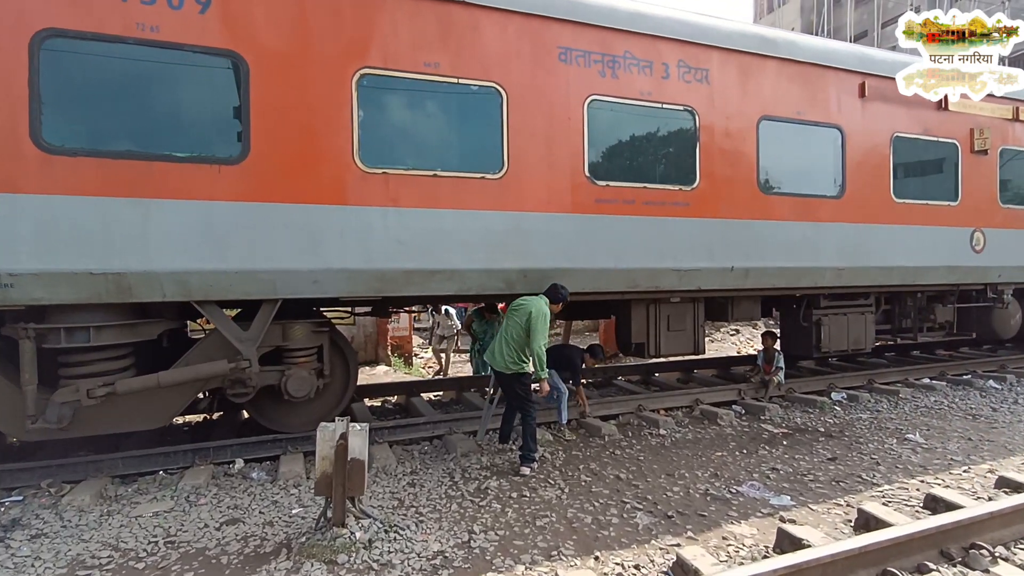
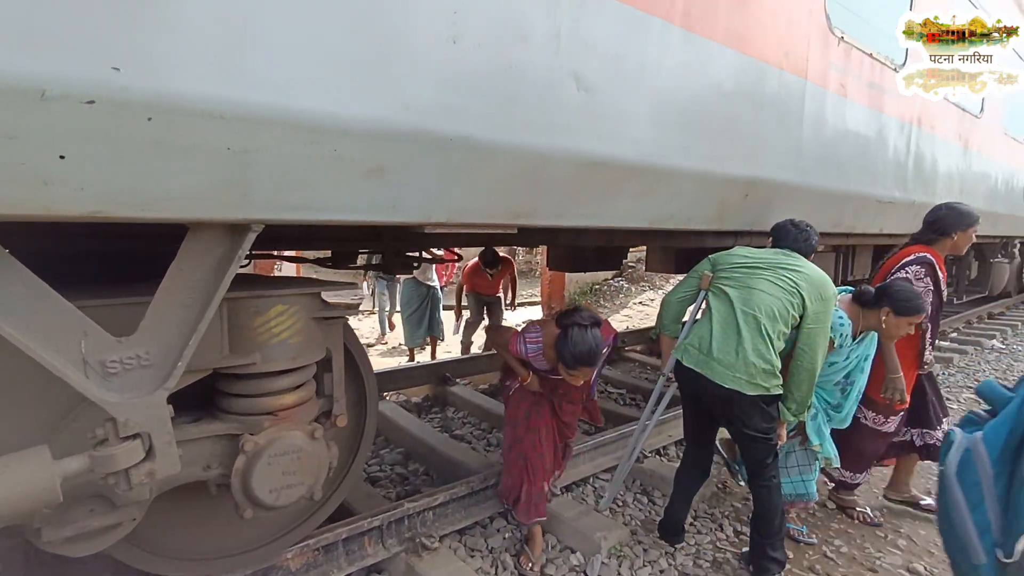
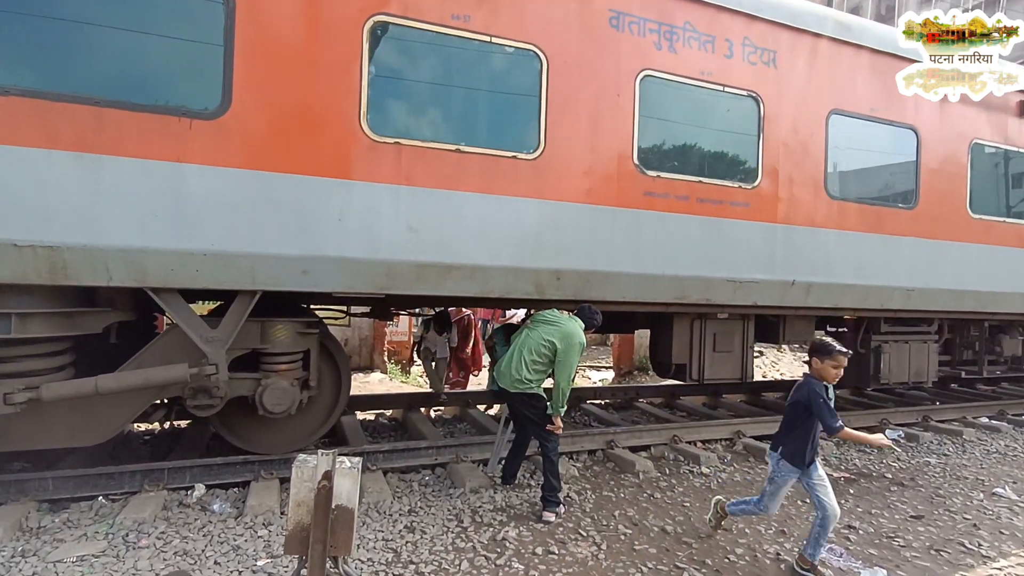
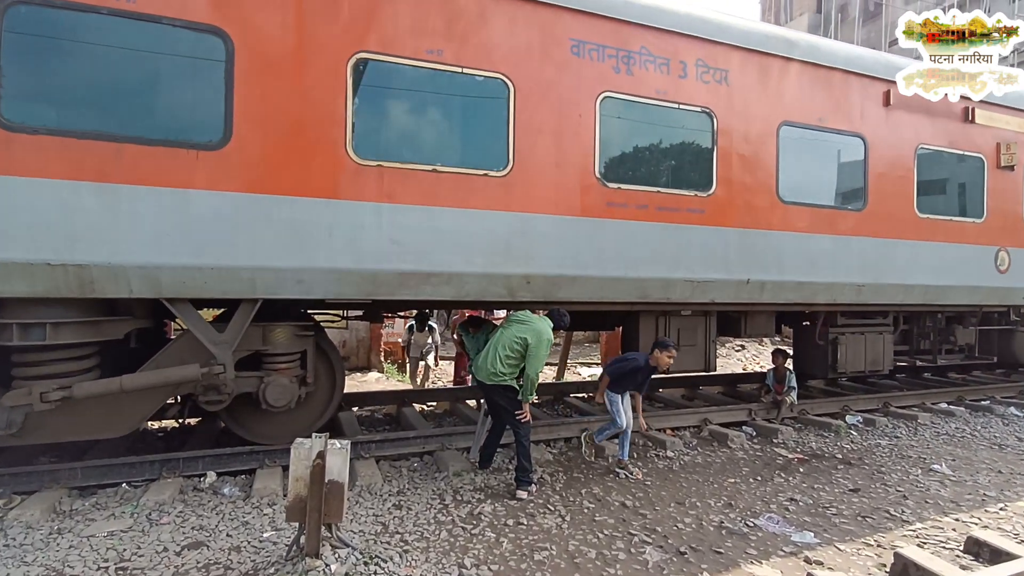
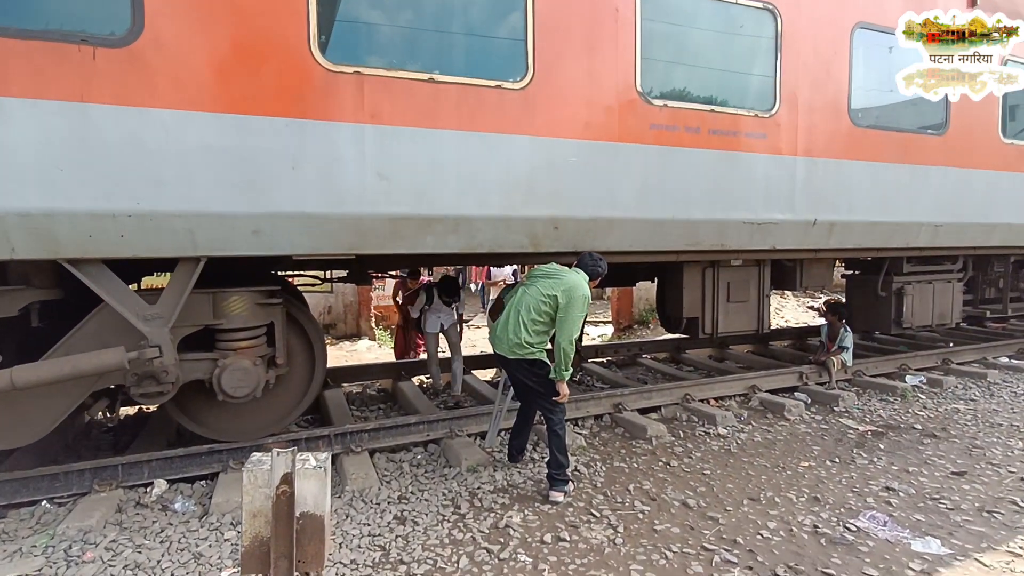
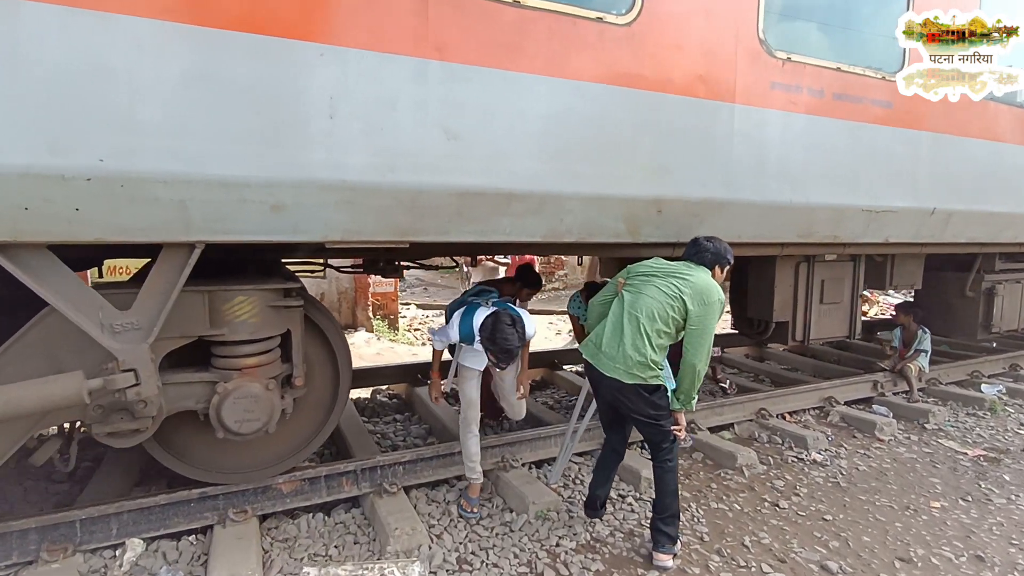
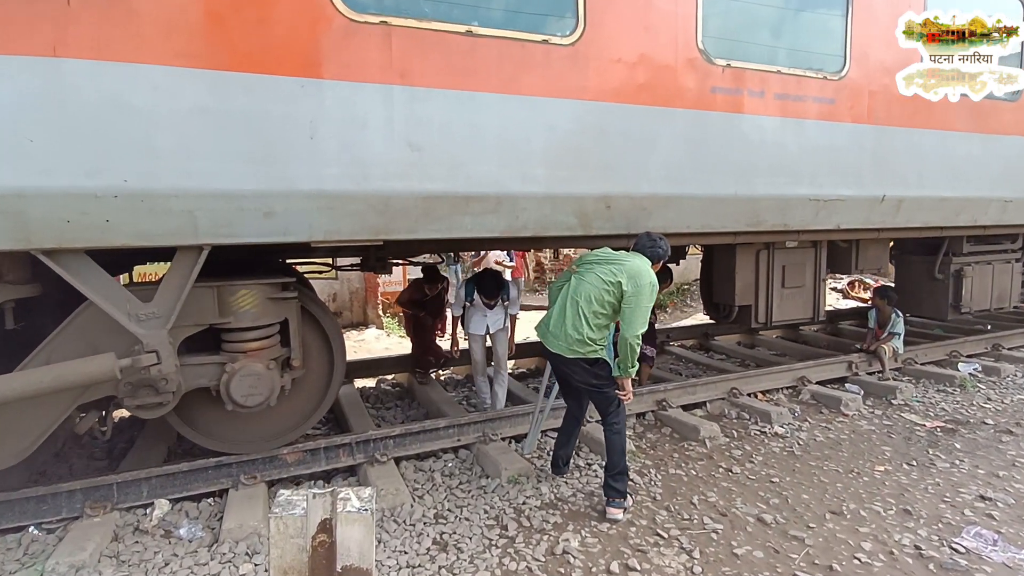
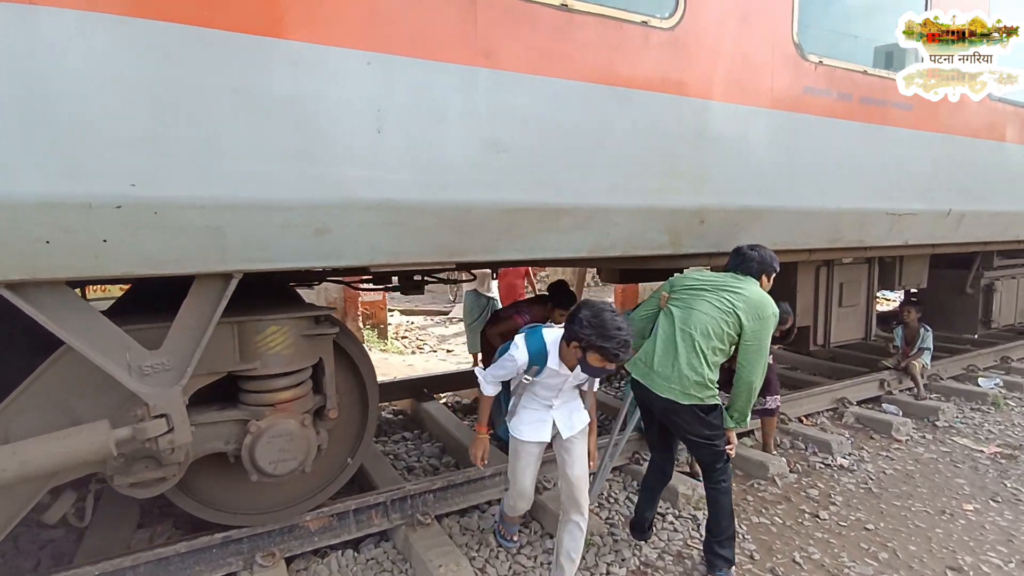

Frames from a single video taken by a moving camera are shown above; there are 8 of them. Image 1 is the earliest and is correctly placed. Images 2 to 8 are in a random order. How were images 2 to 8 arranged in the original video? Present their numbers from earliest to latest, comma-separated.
4, 3, 5, 7, 6, 8, 2
